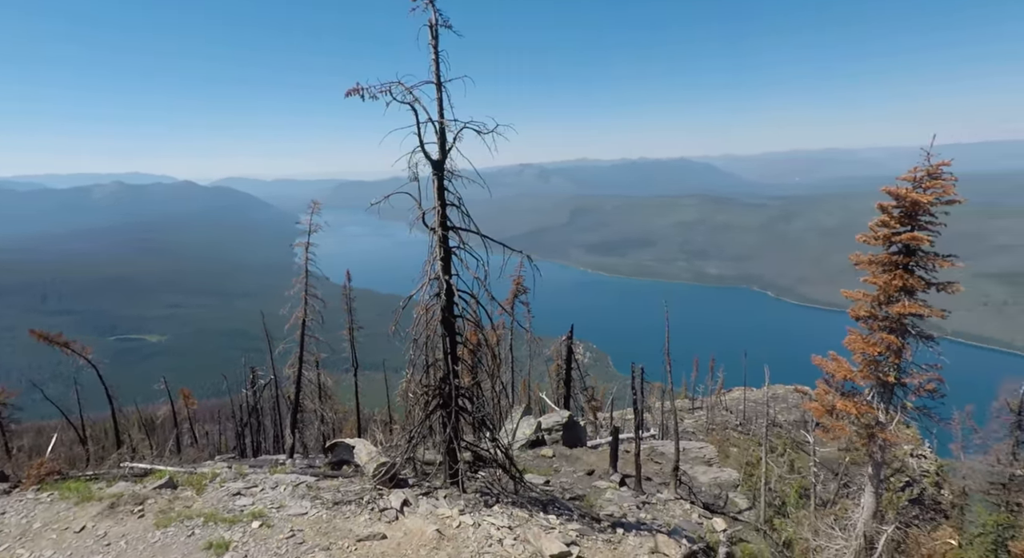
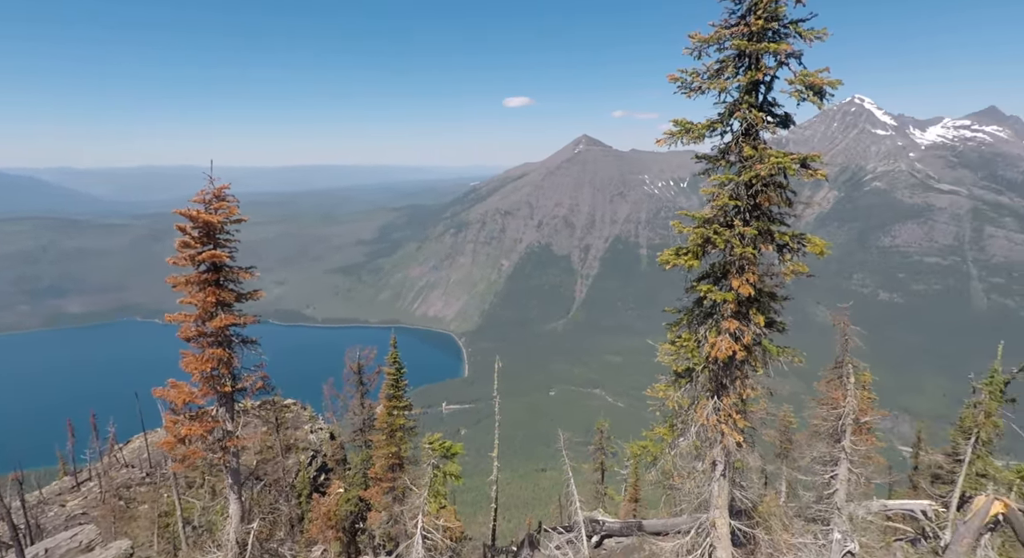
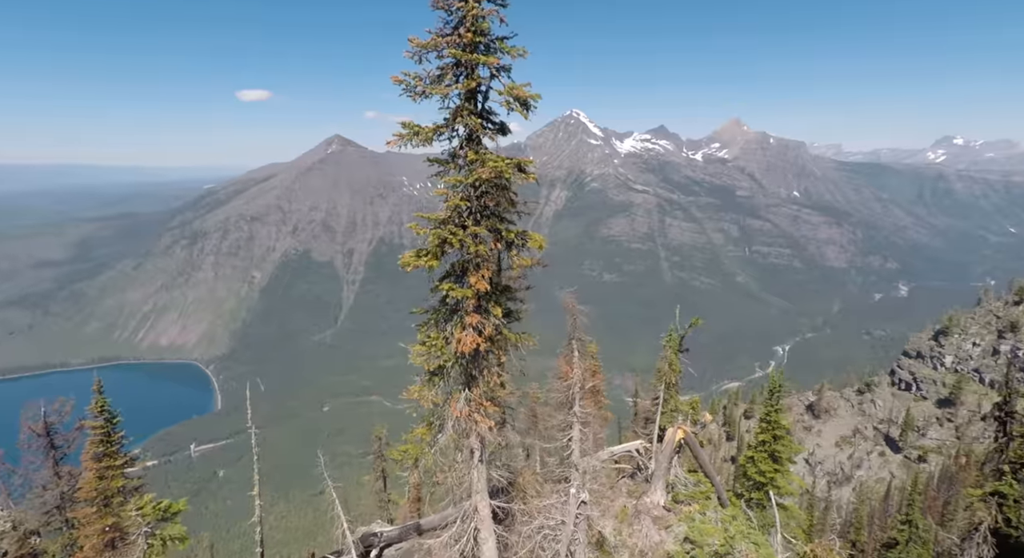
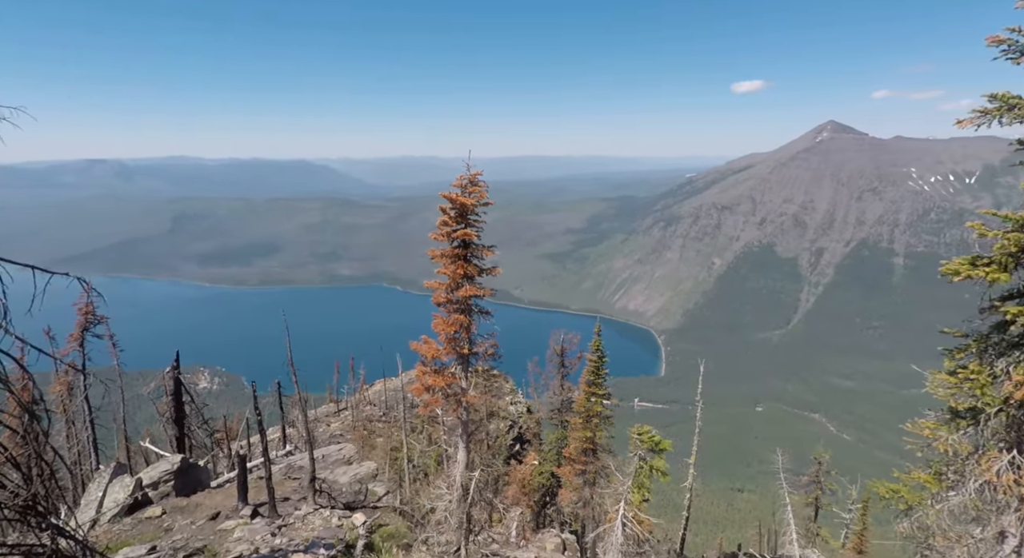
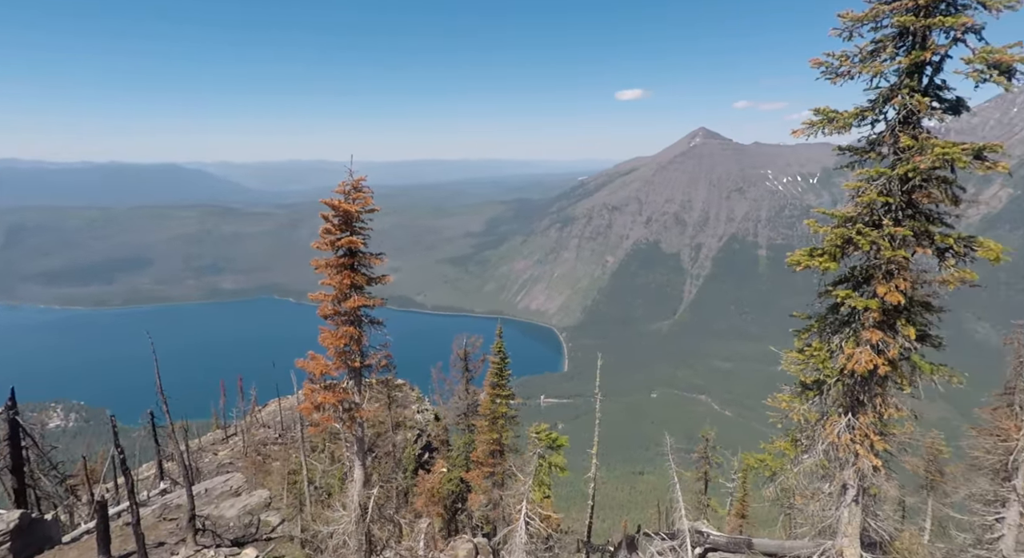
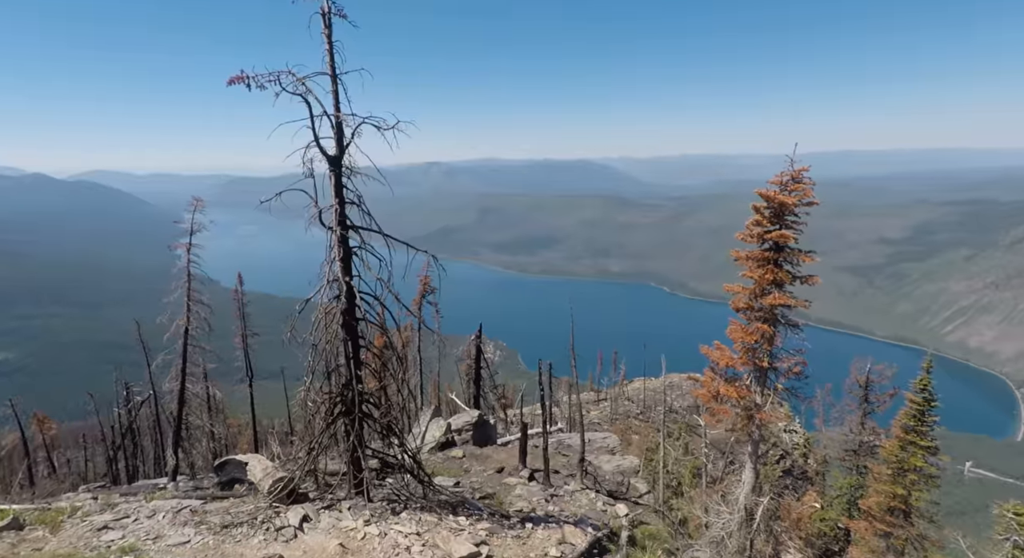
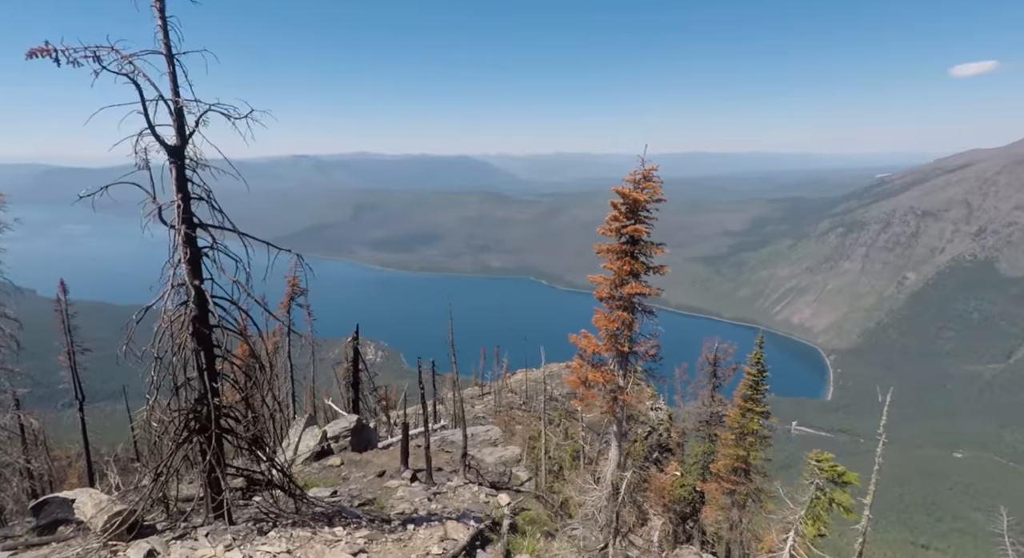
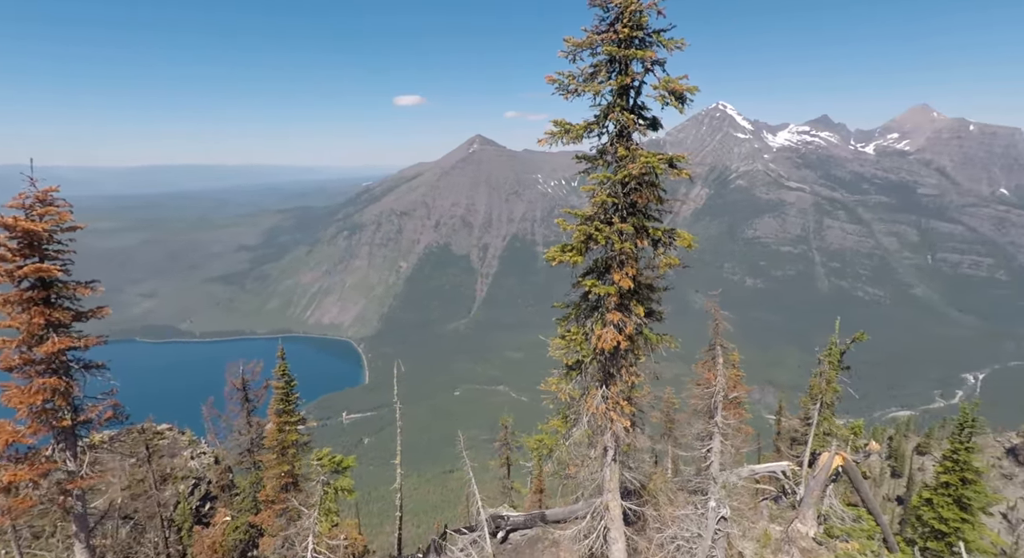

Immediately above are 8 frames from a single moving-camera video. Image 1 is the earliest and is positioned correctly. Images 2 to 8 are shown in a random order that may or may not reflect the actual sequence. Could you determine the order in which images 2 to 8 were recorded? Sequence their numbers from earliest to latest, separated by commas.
6, 7, 4, 5, 2, 8, 3
